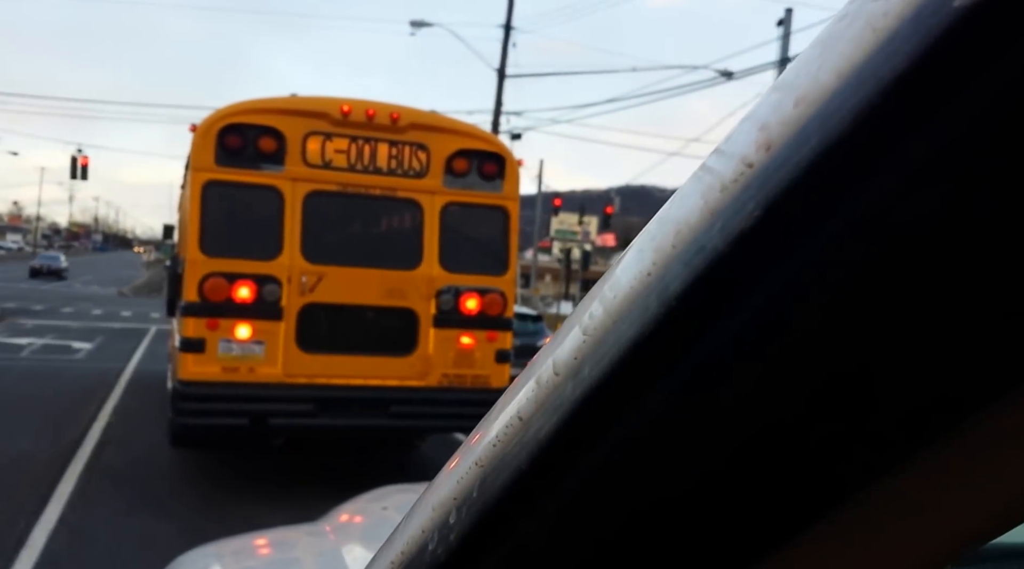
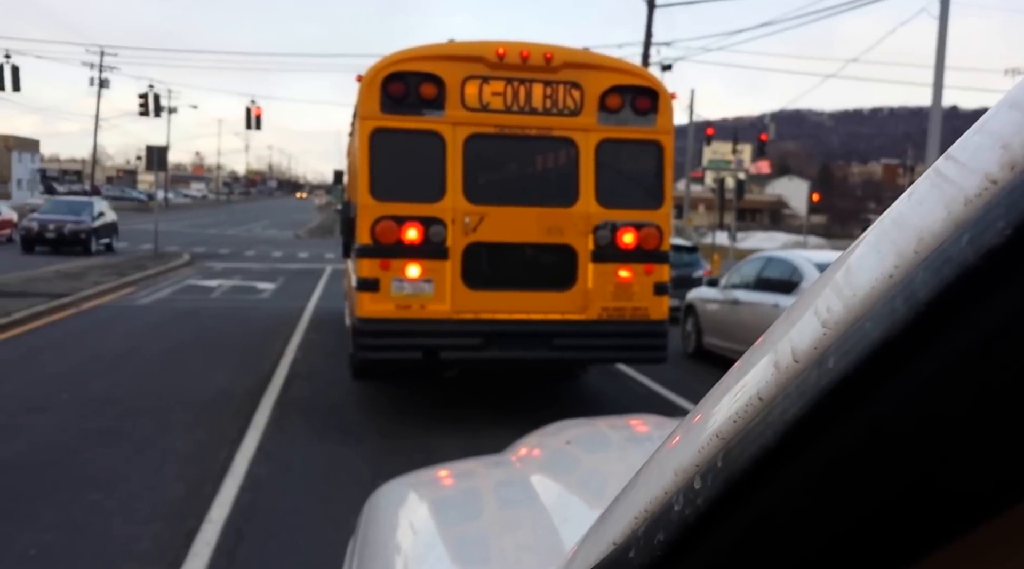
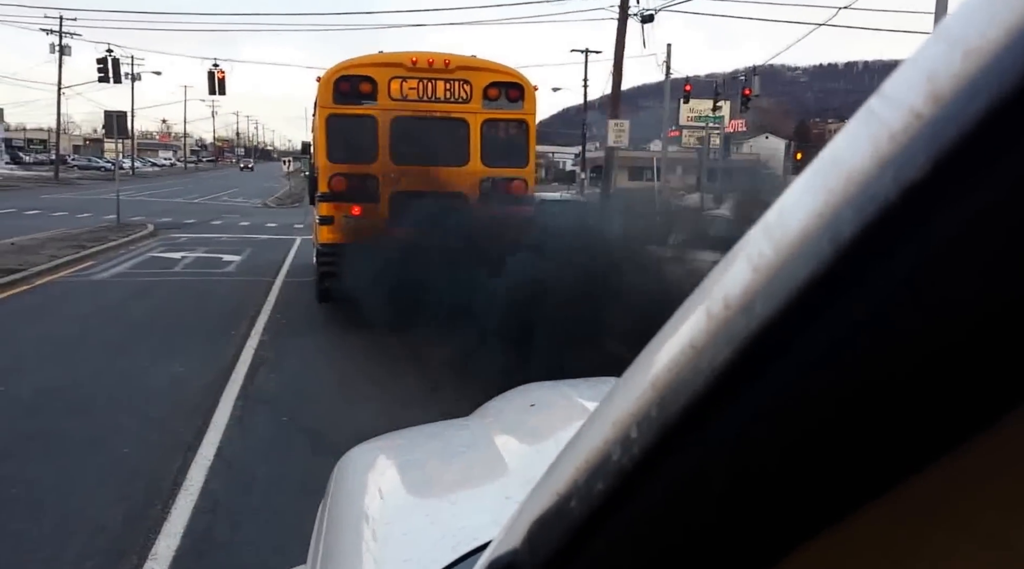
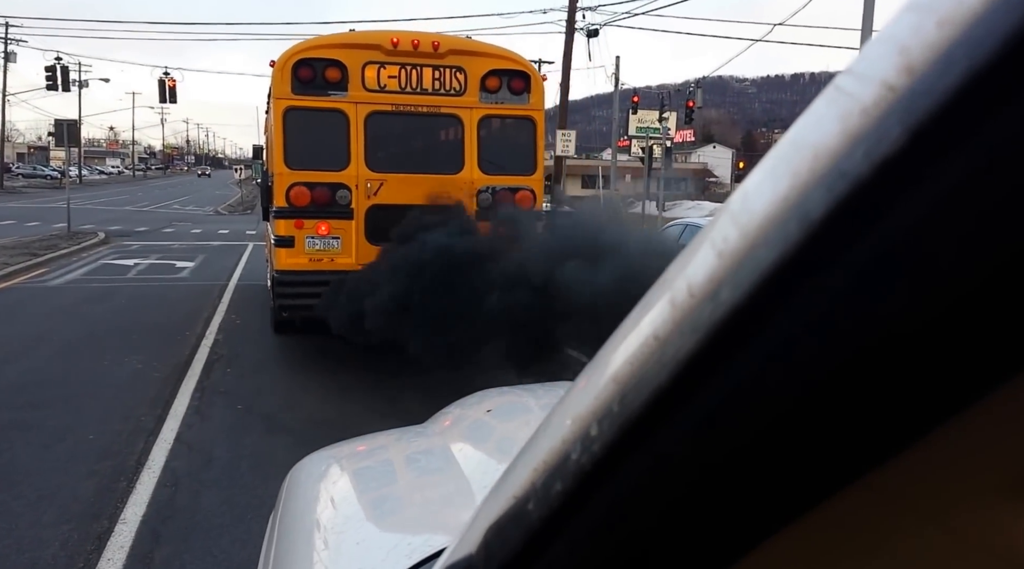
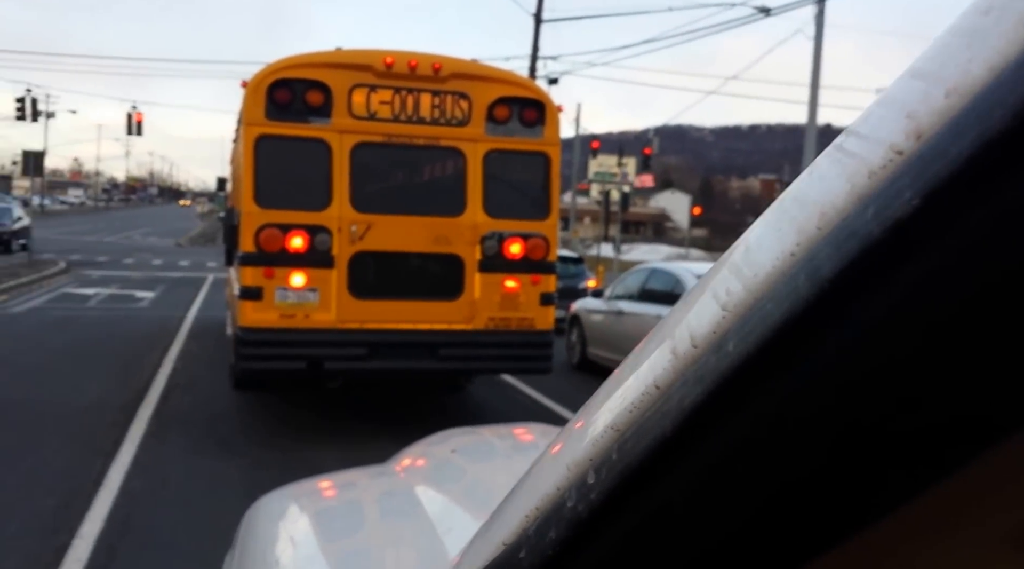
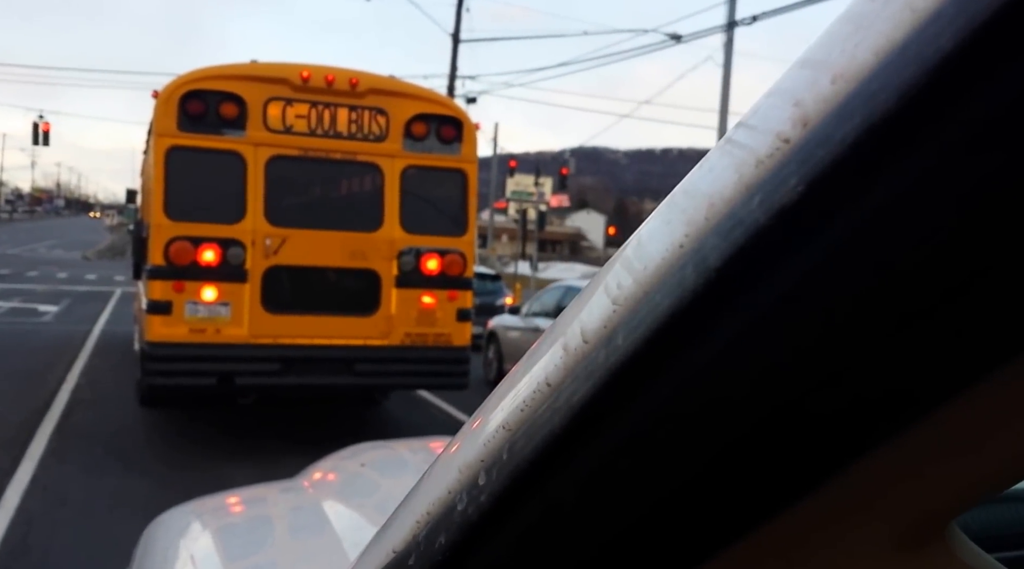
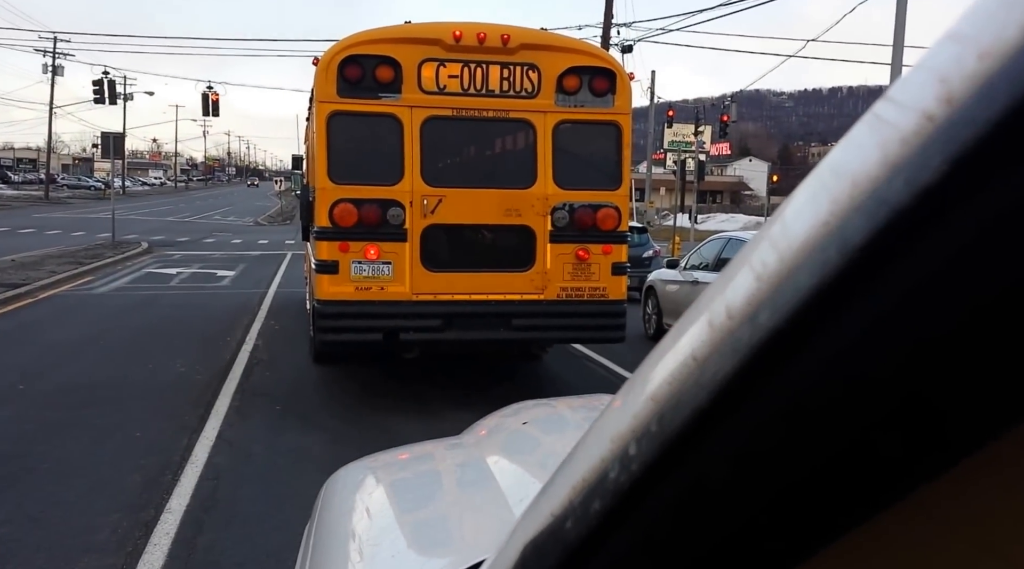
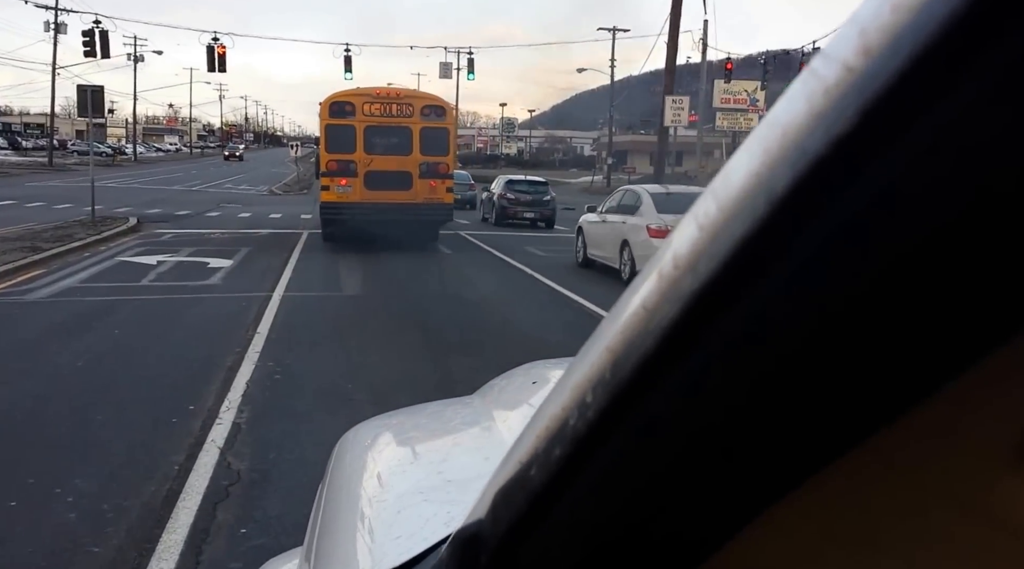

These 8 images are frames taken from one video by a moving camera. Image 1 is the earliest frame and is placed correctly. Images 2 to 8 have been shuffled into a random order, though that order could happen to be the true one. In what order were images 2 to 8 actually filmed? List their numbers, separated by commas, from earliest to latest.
6, 5, 2, 7, 4, 3, 8
